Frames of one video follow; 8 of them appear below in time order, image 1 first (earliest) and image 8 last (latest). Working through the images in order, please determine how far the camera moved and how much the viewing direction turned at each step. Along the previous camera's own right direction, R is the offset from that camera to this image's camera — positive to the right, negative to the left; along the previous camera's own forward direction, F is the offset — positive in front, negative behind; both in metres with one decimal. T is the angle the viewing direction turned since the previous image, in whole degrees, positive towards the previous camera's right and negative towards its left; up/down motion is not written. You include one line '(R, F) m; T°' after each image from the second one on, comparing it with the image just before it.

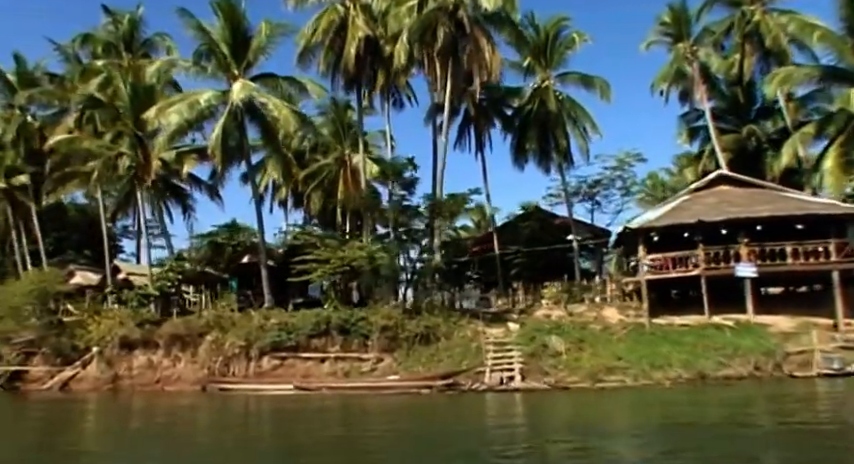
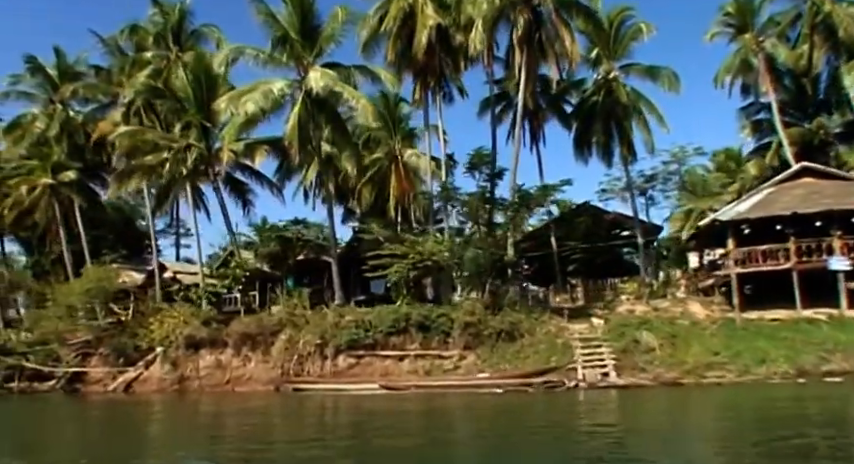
(-4.0, +1.1) m; +1°
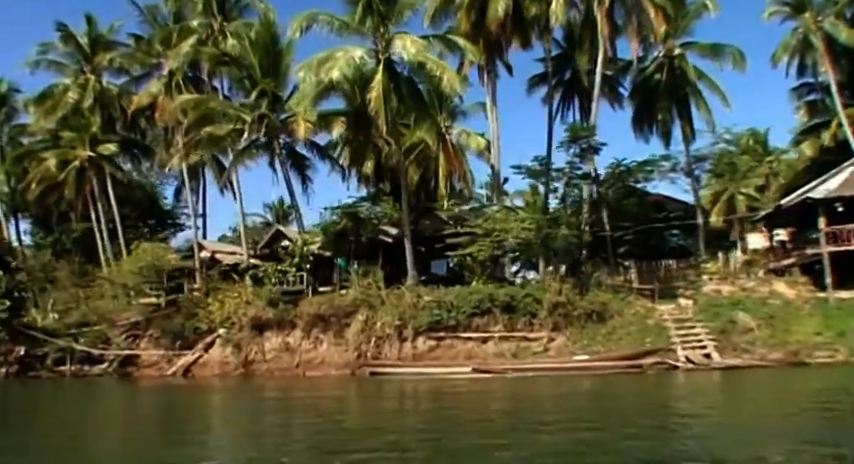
(-5.2, +1.6) m; +3°
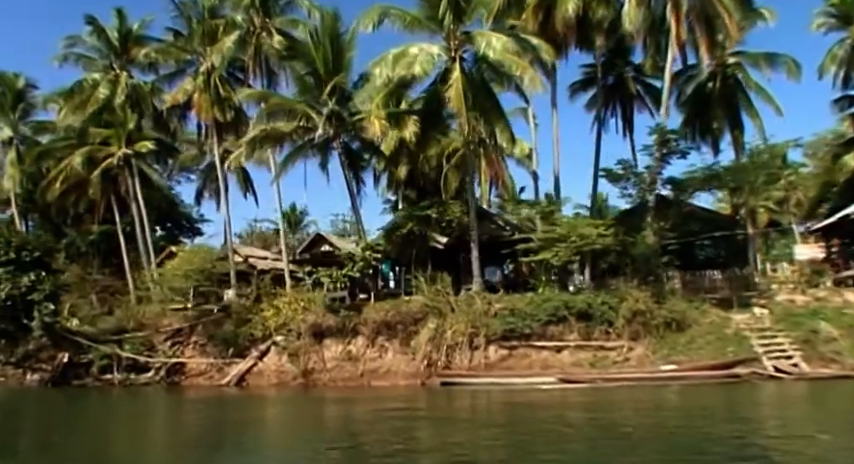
(-4.5, +1.4) m; +3°
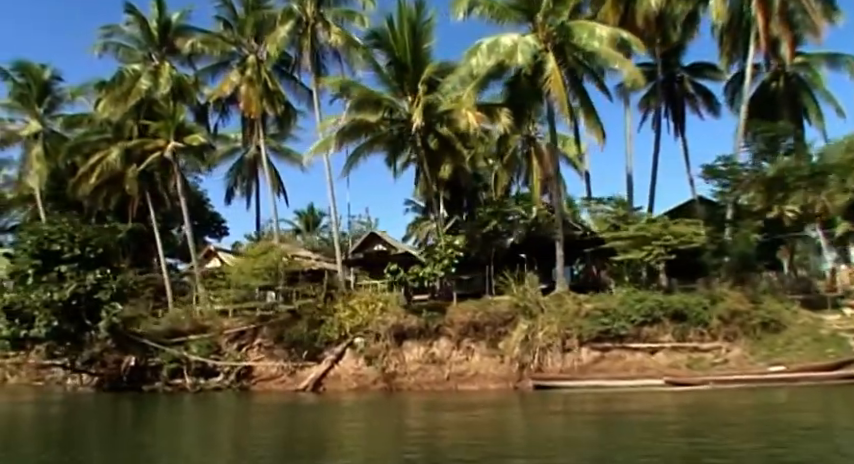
(-5.0, +1.4) m; +3°
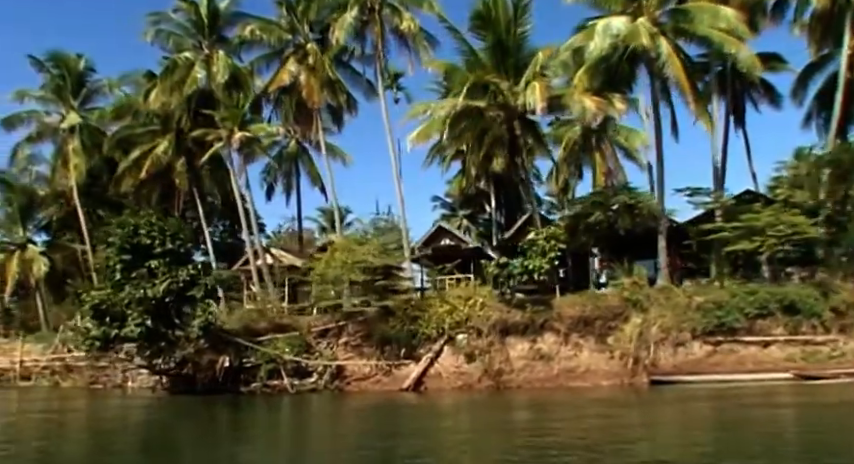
(-5.4, +1.5) m; +3°
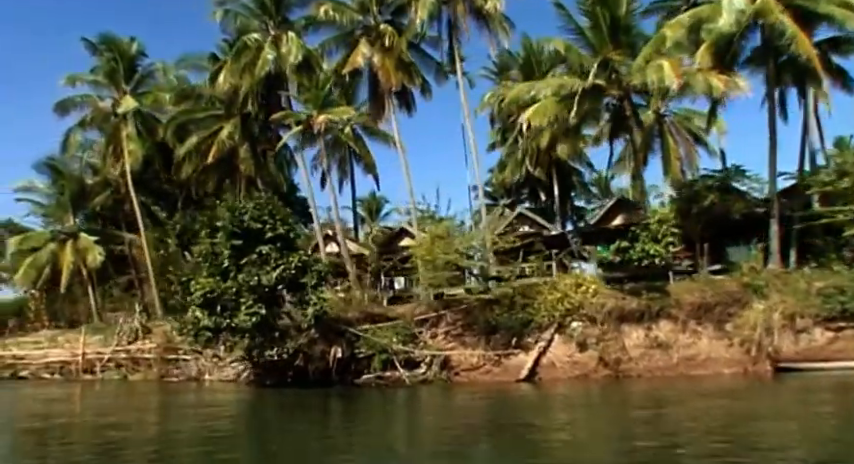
(-4.9, +1.2) m; +1°
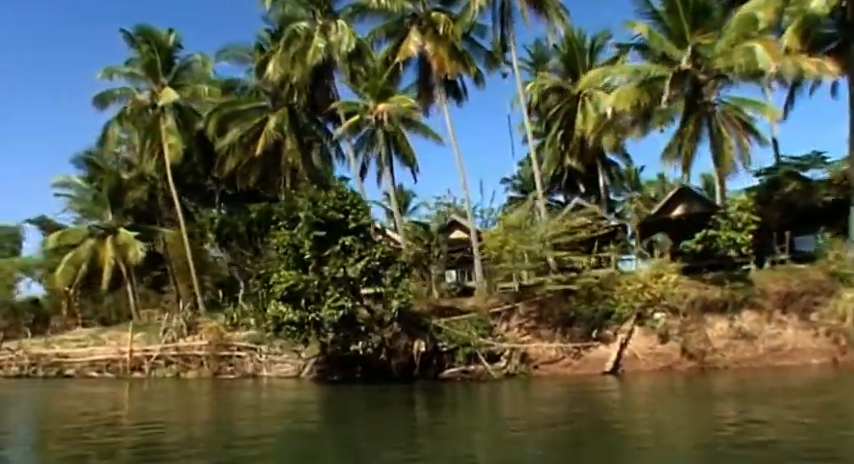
(-3.3, +0.8) m; +1°
